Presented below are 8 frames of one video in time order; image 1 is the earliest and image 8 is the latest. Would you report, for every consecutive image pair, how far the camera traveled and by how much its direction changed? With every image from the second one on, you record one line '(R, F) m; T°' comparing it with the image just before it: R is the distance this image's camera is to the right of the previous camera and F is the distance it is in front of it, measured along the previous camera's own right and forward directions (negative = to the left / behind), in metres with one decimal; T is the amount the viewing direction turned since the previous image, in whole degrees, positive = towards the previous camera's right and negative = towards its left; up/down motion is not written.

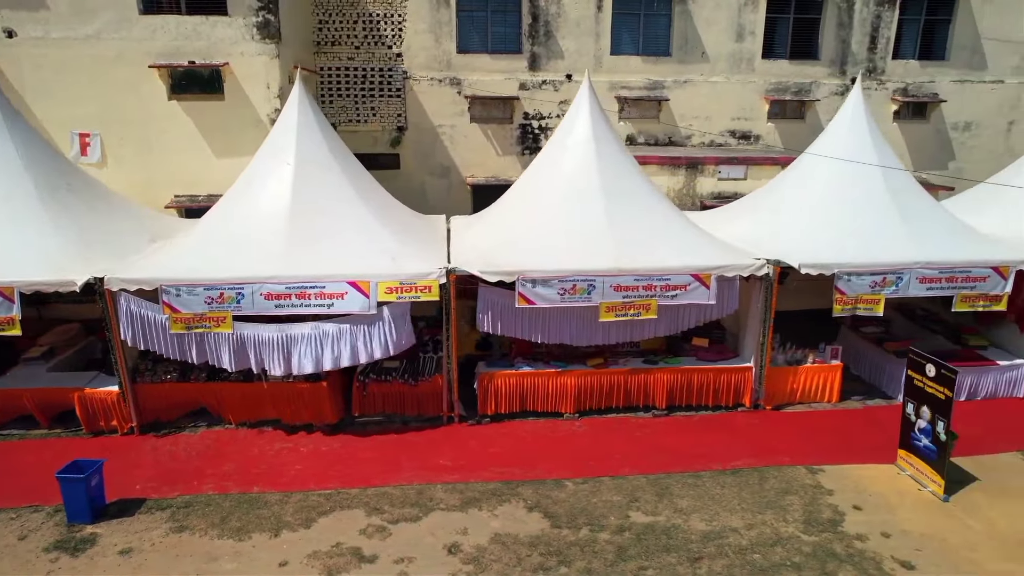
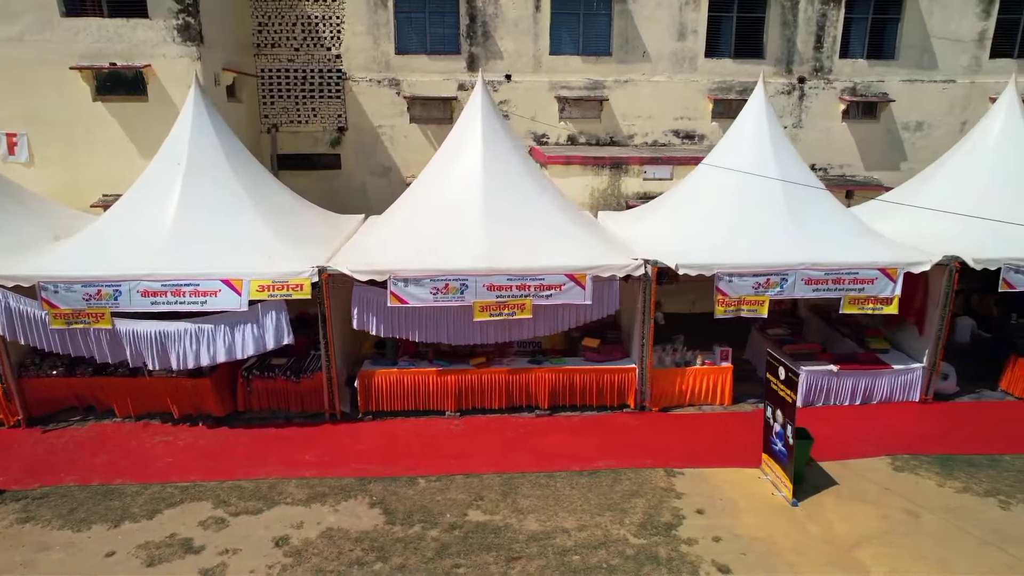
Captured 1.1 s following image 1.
(+1.7, 0.0) m; -2°
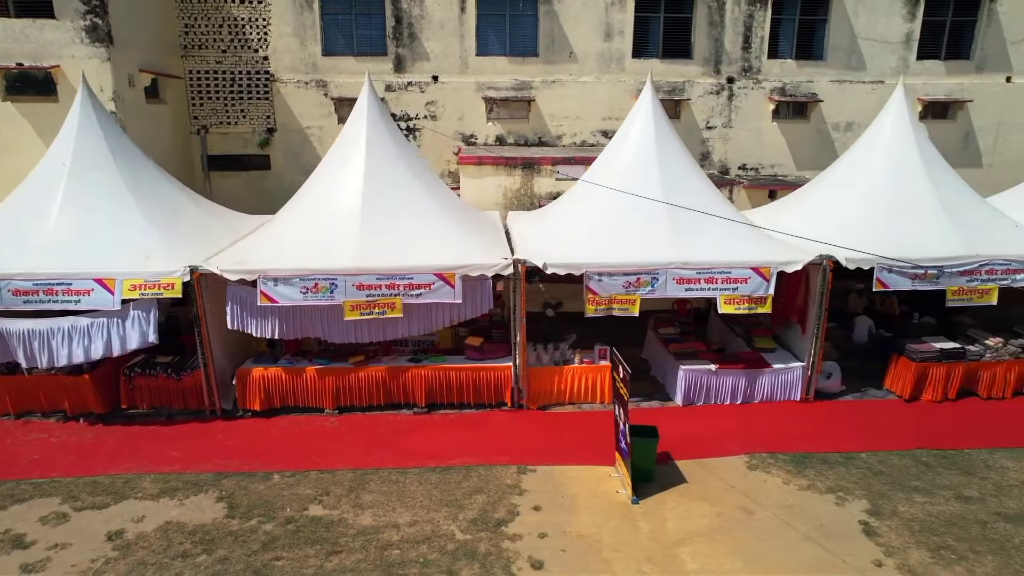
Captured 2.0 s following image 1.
(+1.6, -0.1) m; 0°
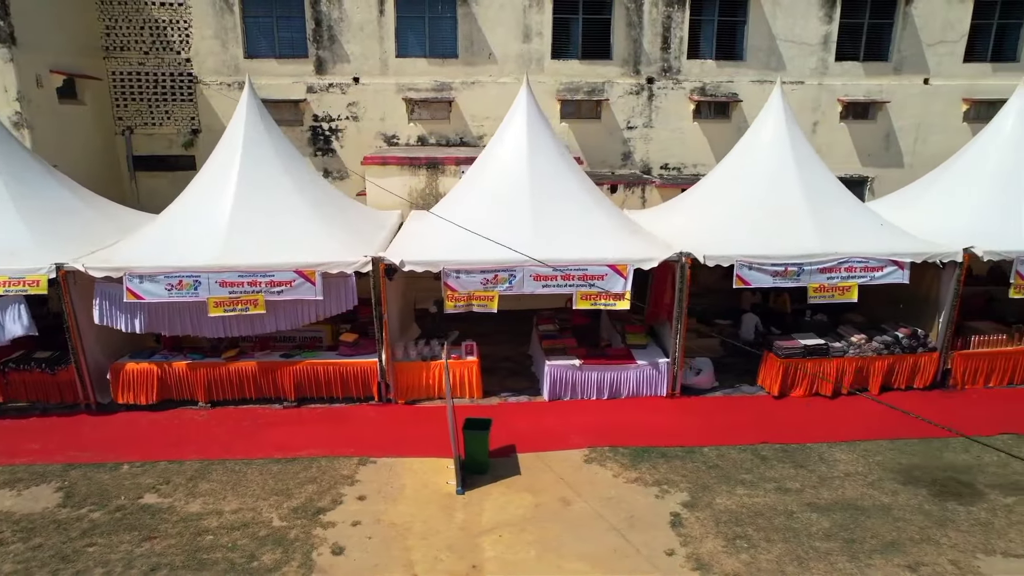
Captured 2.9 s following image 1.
(+1.8, -0.2) m; 0°
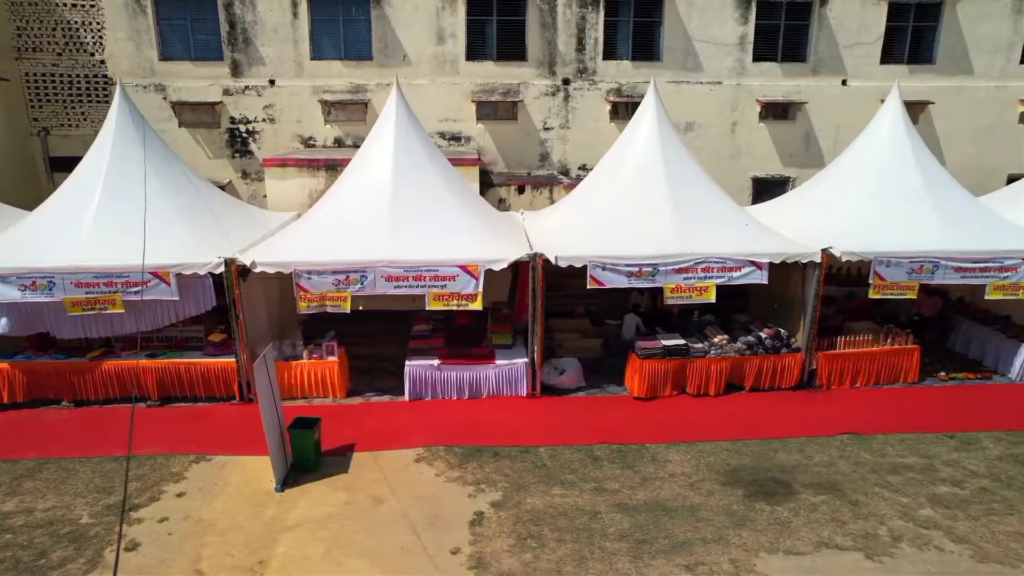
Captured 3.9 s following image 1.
(+1.9, -0.1) m; 0°
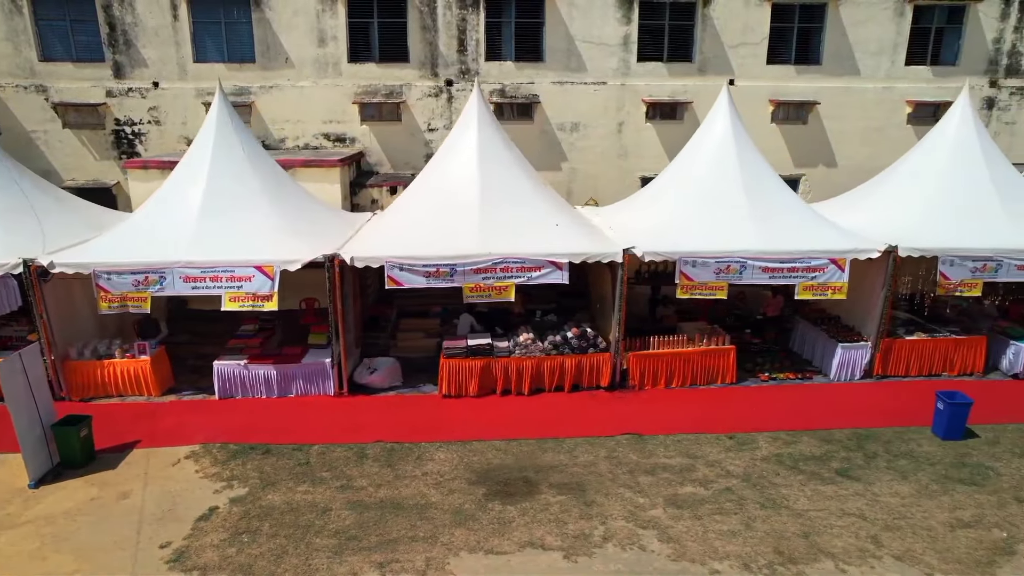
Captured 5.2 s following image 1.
(+2.7, -0.1) m; 0°
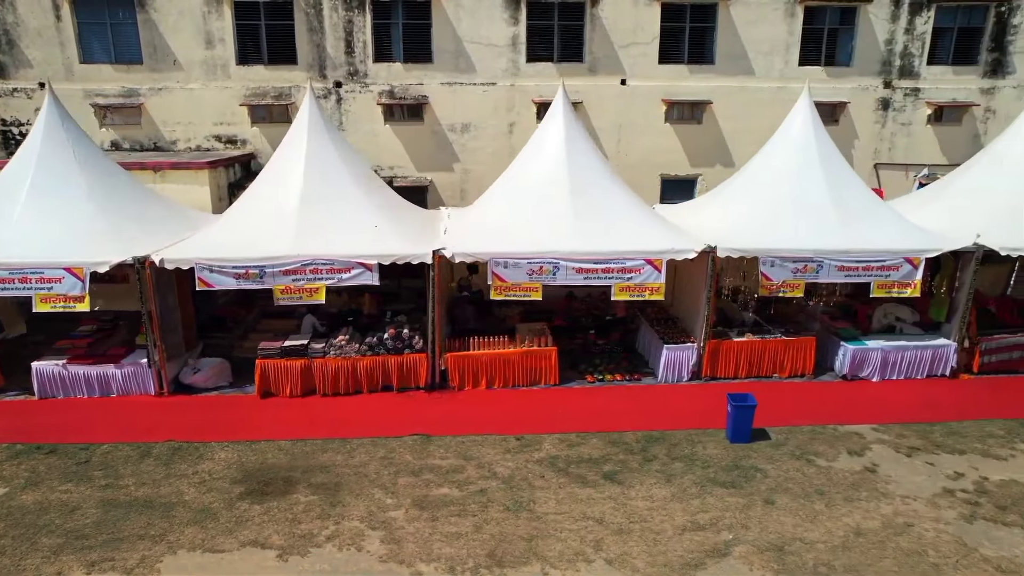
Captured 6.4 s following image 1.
(+2.6, 0.0) m; 0°
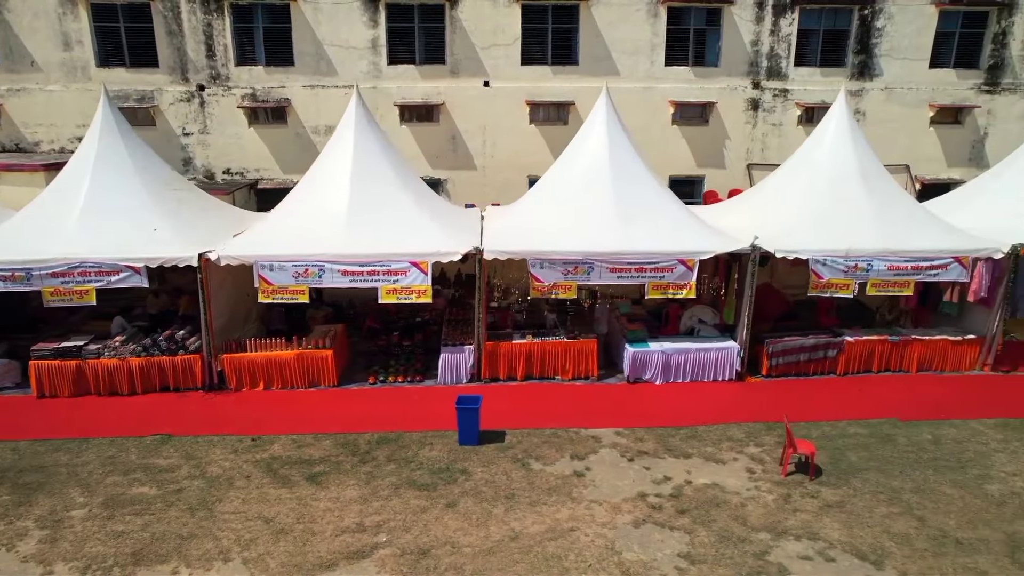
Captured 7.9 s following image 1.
(+3.2, 0.0) m; 0°
